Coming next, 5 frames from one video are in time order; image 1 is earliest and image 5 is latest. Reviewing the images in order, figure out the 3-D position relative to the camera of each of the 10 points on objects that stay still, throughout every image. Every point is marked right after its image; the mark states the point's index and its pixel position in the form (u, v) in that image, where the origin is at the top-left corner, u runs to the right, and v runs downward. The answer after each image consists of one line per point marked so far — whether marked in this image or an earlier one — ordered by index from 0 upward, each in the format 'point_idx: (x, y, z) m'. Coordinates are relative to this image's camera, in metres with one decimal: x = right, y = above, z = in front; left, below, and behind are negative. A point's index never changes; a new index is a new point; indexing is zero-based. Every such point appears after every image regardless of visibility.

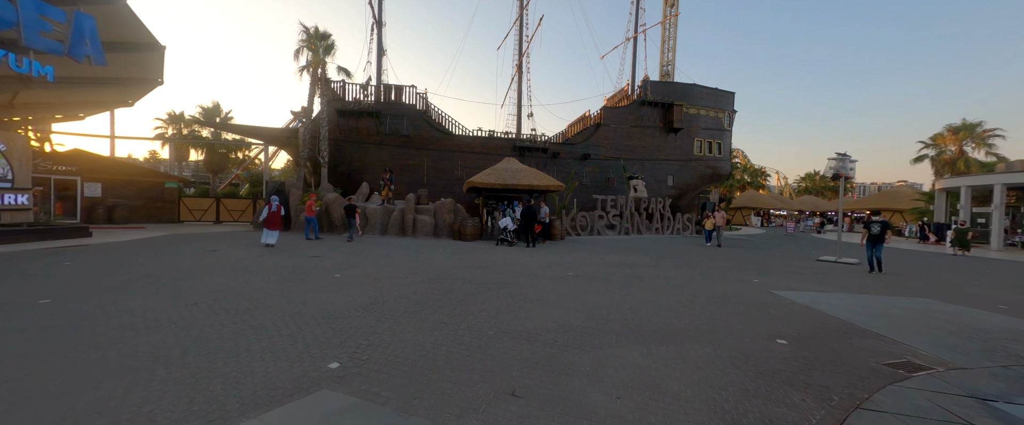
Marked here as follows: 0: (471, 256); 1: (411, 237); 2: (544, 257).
0: (-1.3, -1.3, +9.6) m
1: (-4.6, -1.1, +14.1) m
2: (+1.0, -1.4, +9.7) m
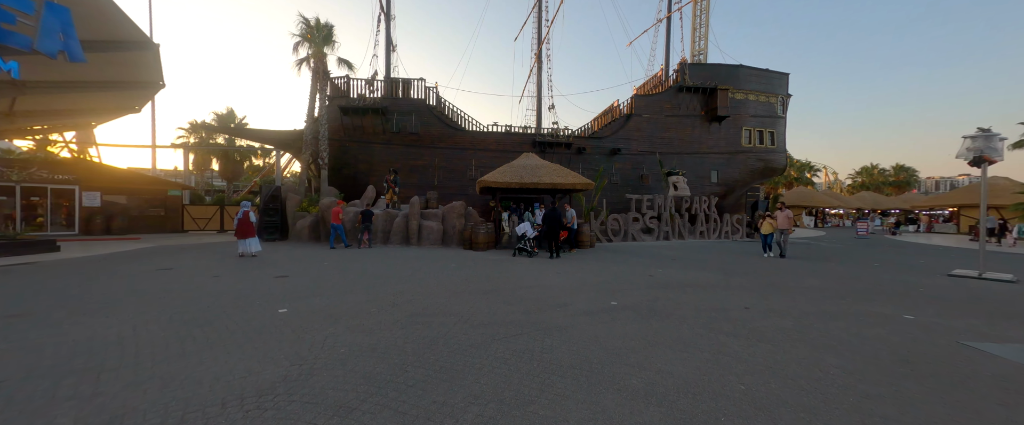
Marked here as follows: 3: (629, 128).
0: (-0.8, -1.4, +7.5) m
1: (-3.8, -1.3, +12.3) m
2: (+1.5, -1.4, +7.5) m
3: (+7.1, +5.1, +18.8) m
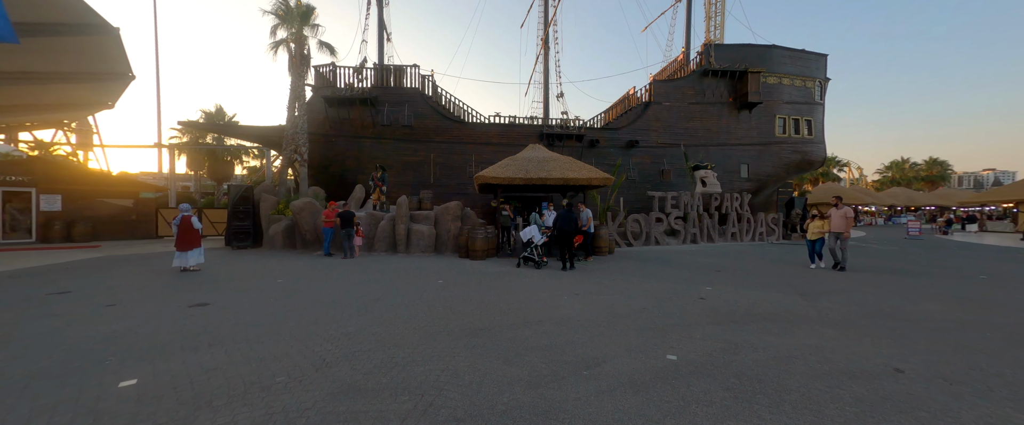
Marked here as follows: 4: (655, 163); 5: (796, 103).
0: (-0.7, -1.4, +5.7) m
1: (-3.6, -1.4, +10.5) m
2: (+1.5, -1.5, +5.6) m
3: (+7.3, +5.1, +16.8) m
4: (+7.7, +2.7, +16.8) m
5: (+16.1, +6.2, +17.8) m
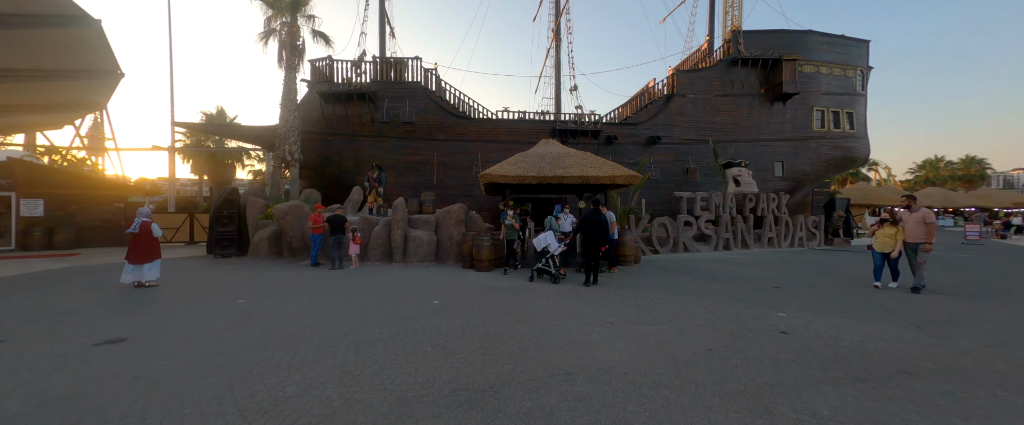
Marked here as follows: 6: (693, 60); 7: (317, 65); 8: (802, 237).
0: (-0.5, -1.5, +4.4) m
1: (-3.3, -1.5, +9.3) m
2: (+1.7, -1.5, +4.2) m
3: (+7.8, +5.0, +15.3) m
4: (+8.2, +2.5, +15.3) m
5: (+16.6, +6.1, +16.1) m
6: (+10.3, +8.6, +17.8) m
7: (-8.8, +6.6, +14.0) m
8: (+13.1, -1.1, +14.1) m
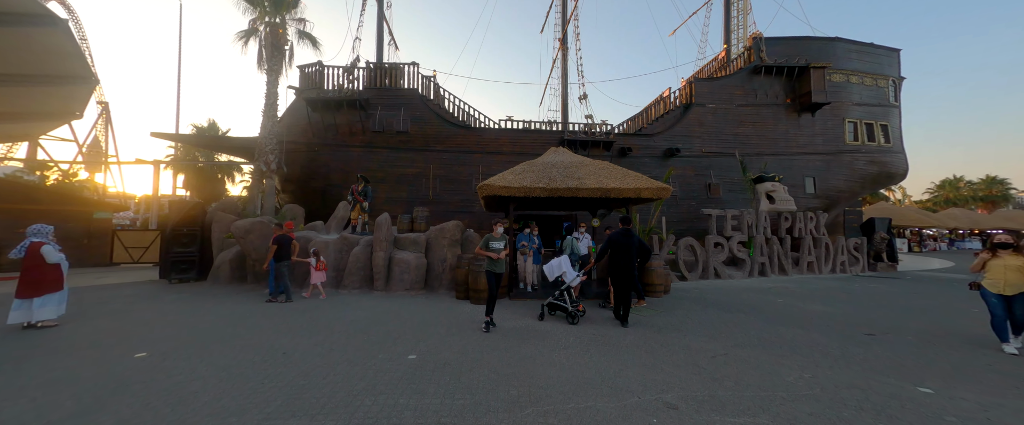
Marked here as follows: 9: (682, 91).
0: (-0.5, -1.7, +2.8) m
1: (-3.2, -2.0, +7.7) m
2: (+1.8, -1.7, +2.6) m
3: (+8.0, +4.1, +14.0) m
4: (+8.3, +1.7, +13.9) m
5: (+16.8, +5.1, +14.8) m
6: (+10.5, +7.6, +16.7) m
7: (-8.6, +5.9, +13.0) m
8: (+13.3, -1.9, +12.4) m
9: (+8.0, +5.7, +14.6) m
